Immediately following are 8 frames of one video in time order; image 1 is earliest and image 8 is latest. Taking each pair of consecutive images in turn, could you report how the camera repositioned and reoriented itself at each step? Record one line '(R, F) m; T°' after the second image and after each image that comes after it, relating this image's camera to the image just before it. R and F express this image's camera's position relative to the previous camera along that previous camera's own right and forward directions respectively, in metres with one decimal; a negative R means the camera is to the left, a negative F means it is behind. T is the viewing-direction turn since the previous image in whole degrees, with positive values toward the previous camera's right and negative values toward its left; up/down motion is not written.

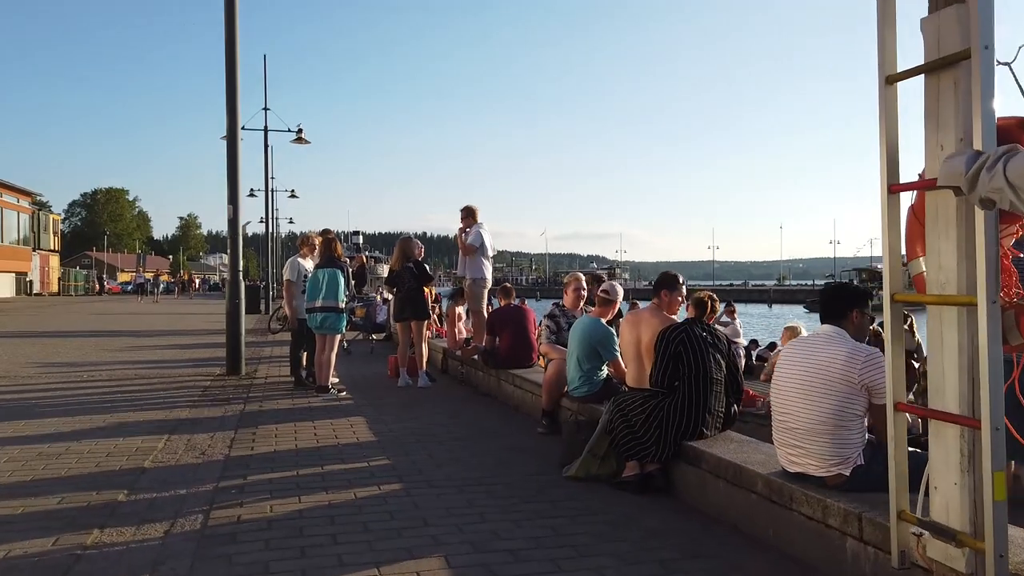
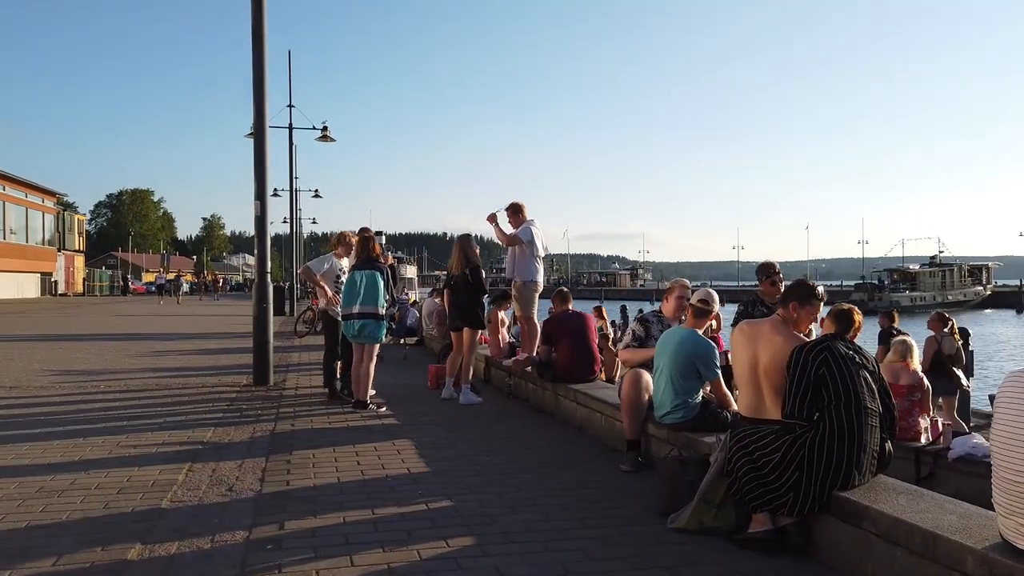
(-0.4, +1.0) m; -2°
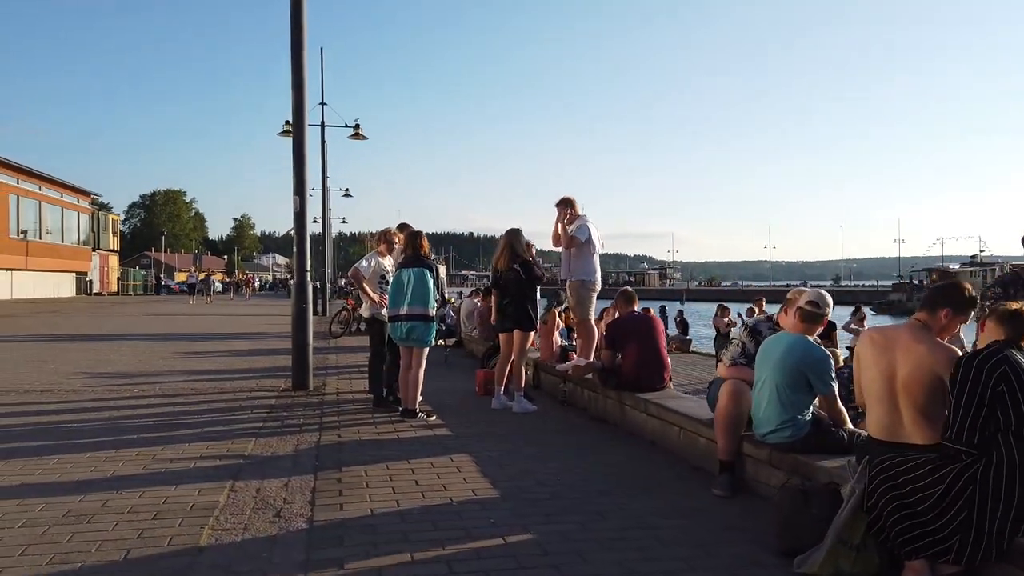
(-0.4, +0.6) m; -2°
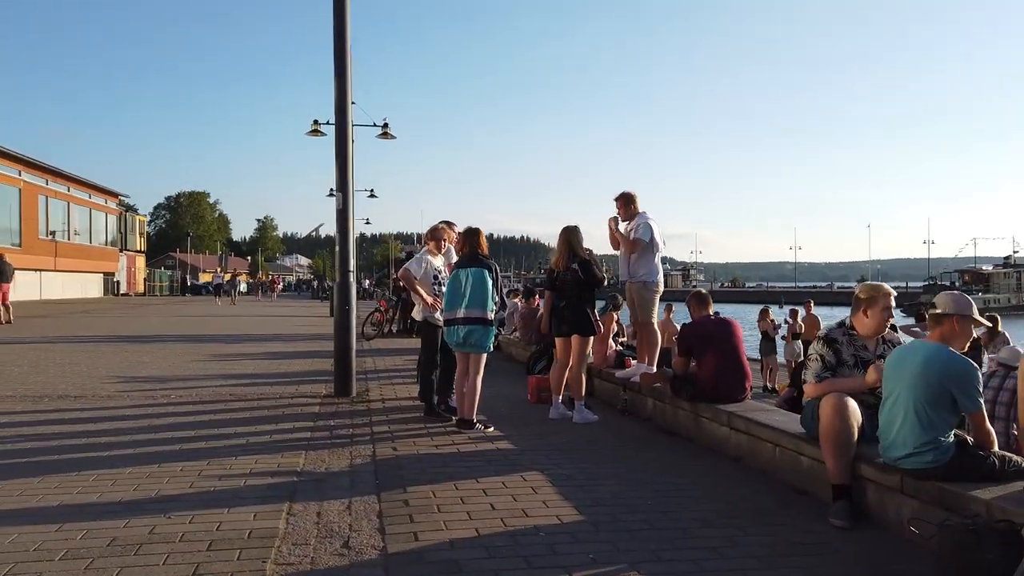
(-0.4, +0.6) m; -2°
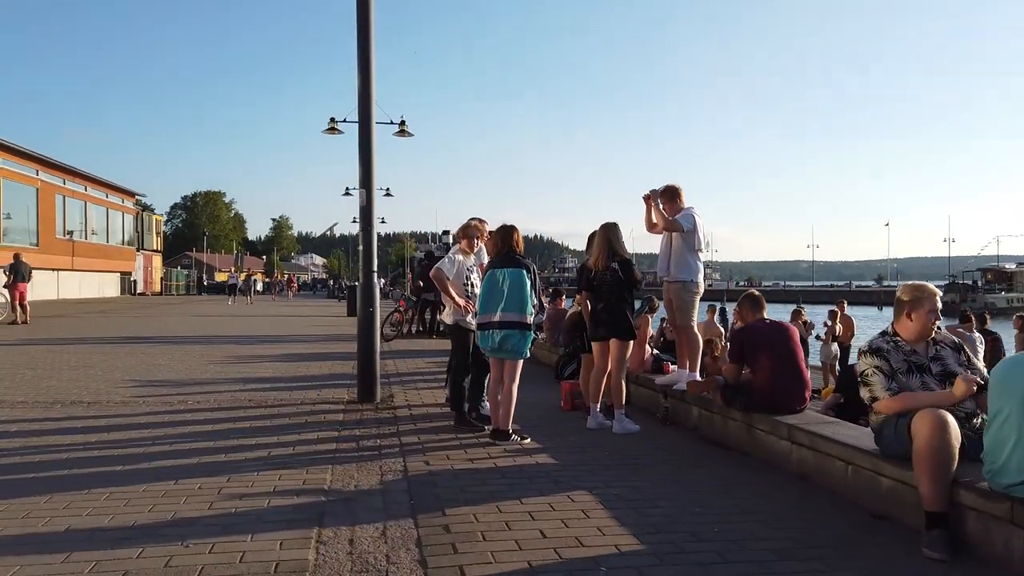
(-0.2, +0.5) m; -1°
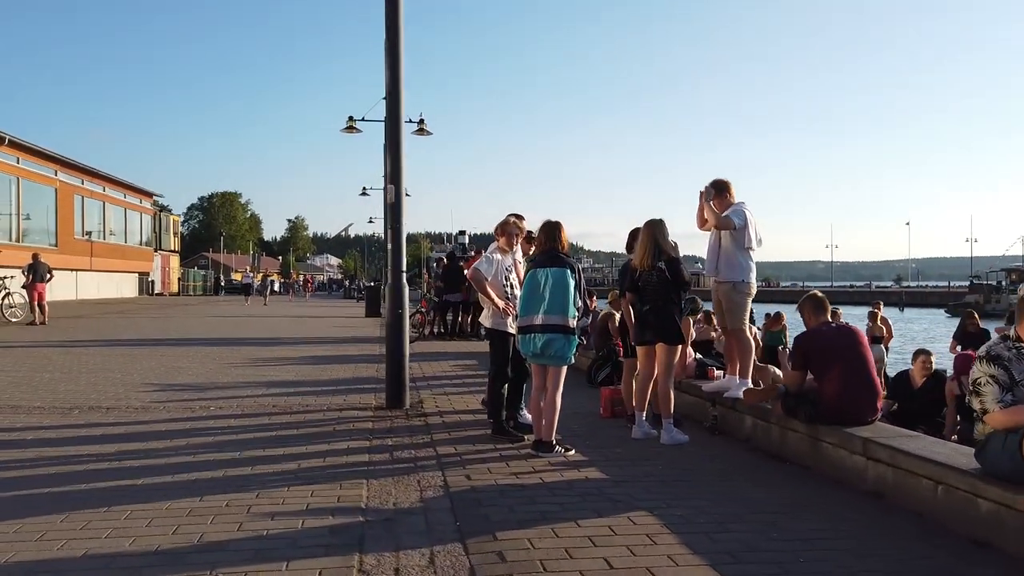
(-0.3, +0.4) m; -1°
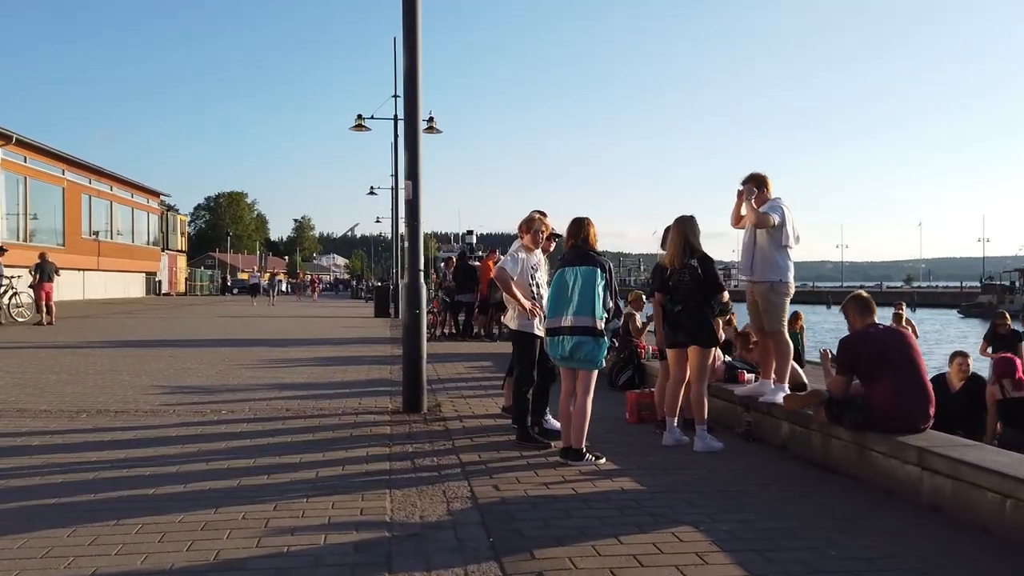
(-0.2, +0.3) m; 0°
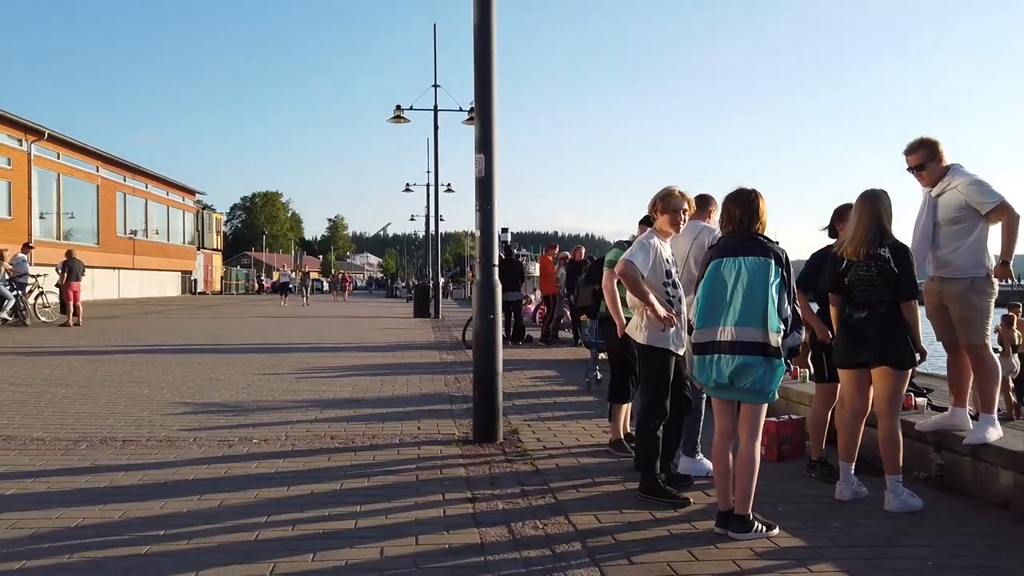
(-0.6, +1.7) m; -2°
